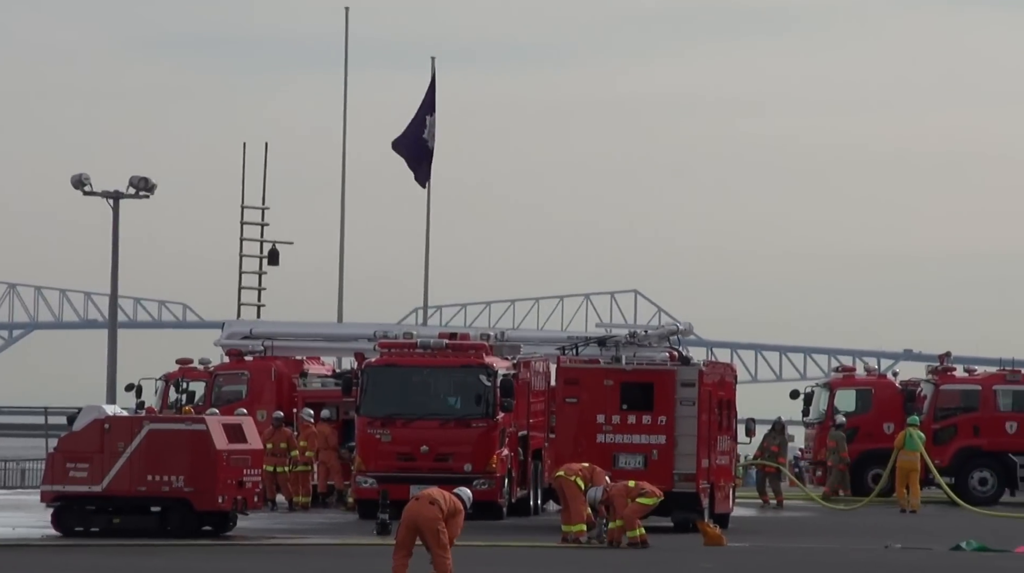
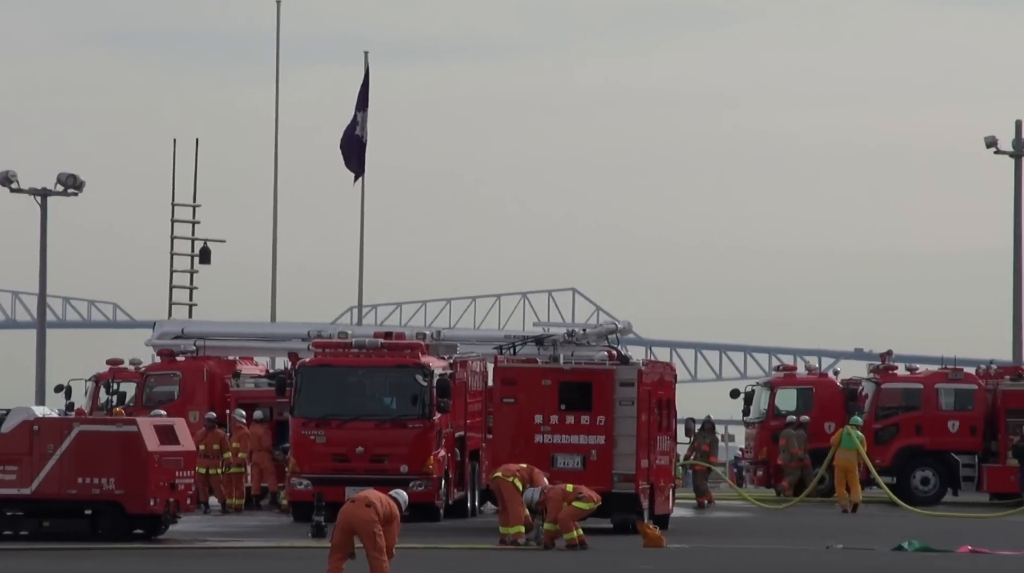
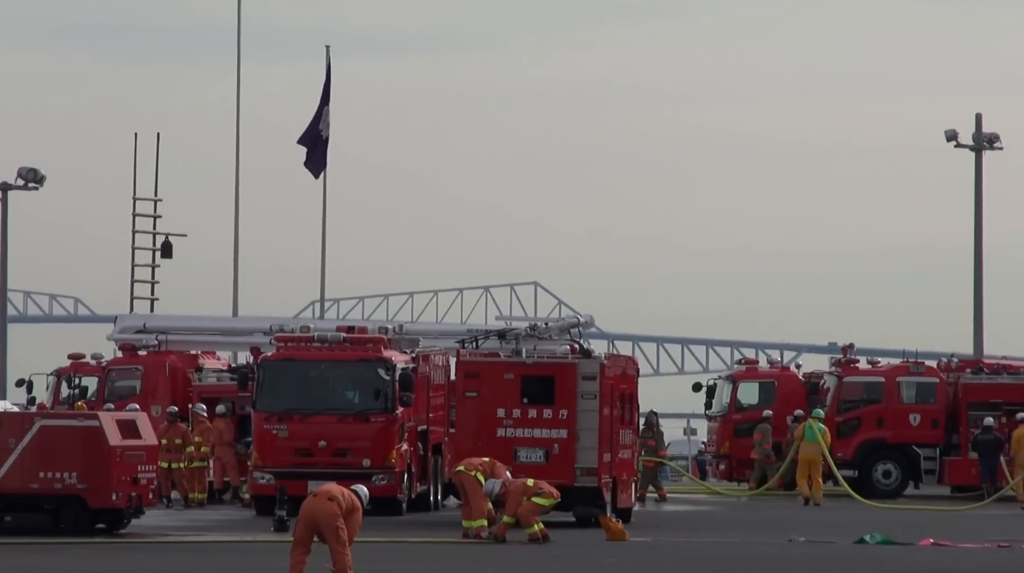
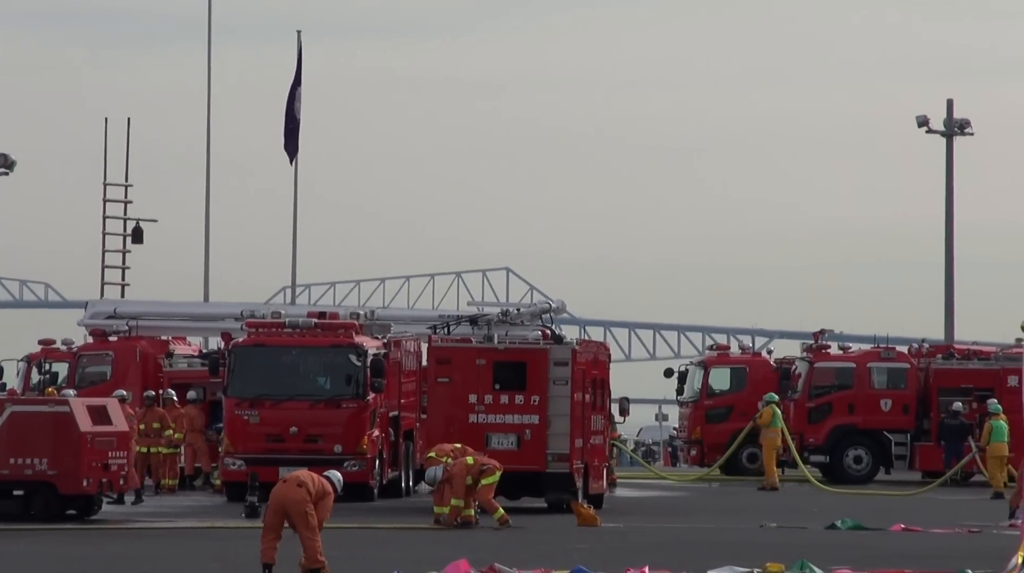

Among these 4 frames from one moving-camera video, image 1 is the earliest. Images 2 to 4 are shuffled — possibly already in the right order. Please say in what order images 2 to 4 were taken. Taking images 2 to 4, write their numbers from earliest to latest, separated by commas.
2, 3, 4
